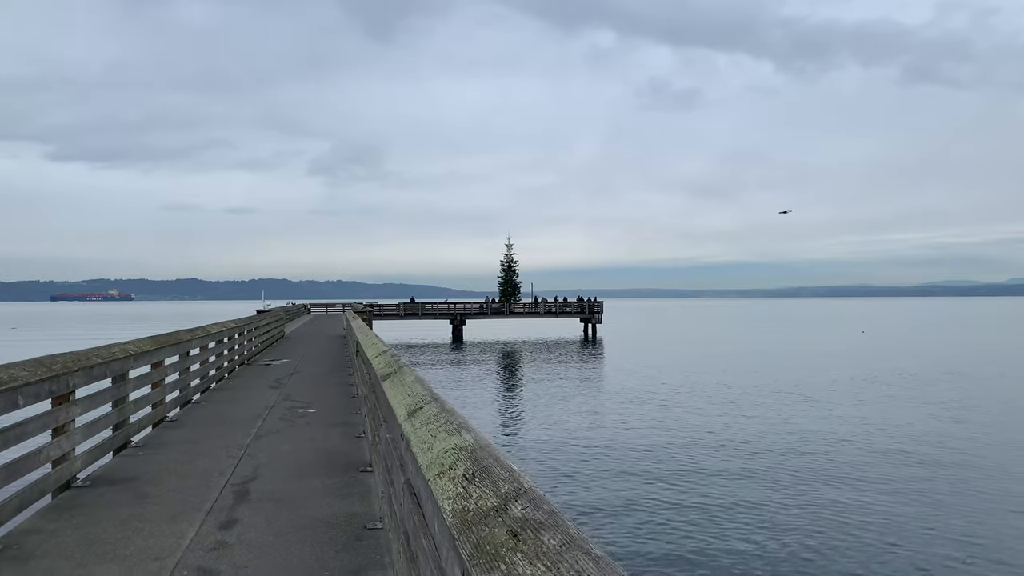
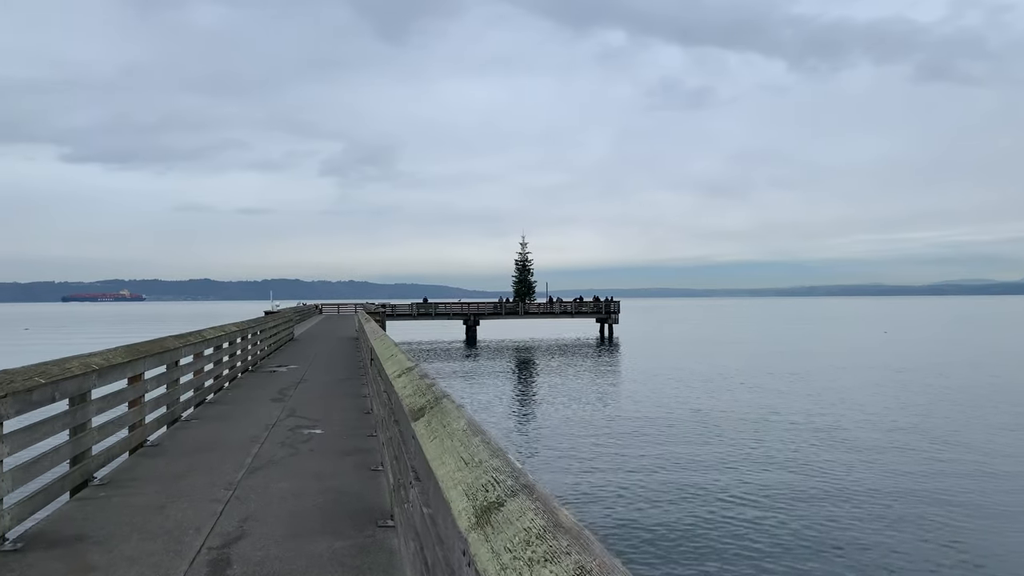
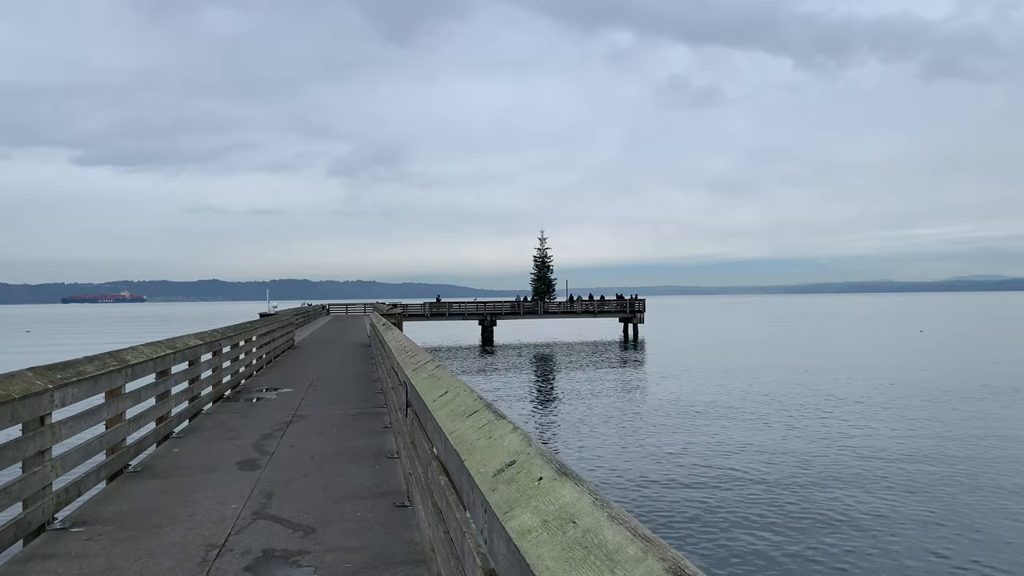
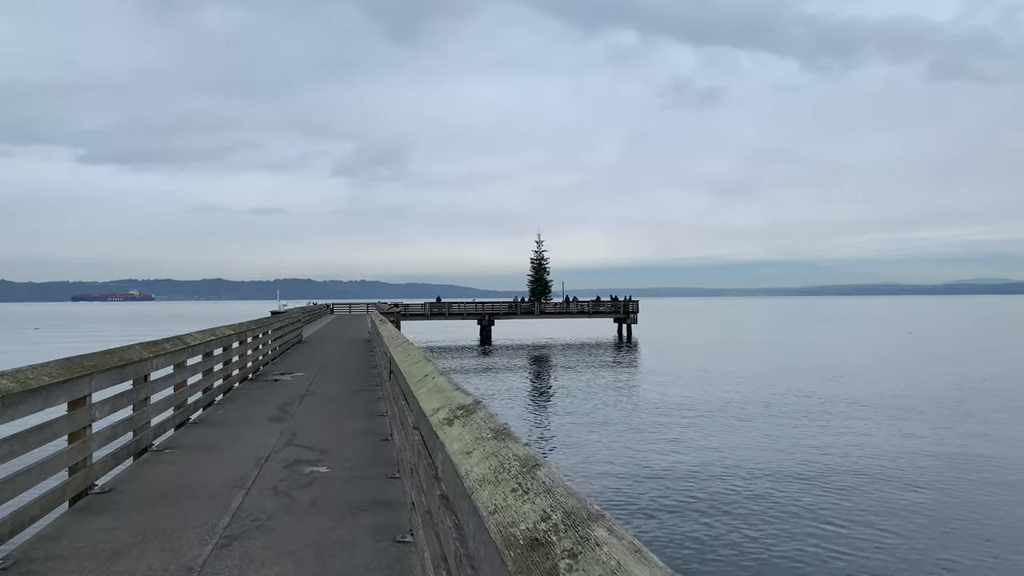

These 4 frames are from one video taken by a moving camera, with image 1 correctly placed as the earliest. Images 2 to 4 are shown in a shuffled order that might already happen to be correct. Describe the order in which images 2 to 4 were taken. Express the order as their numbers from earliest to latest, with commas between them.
2, 4, 3
